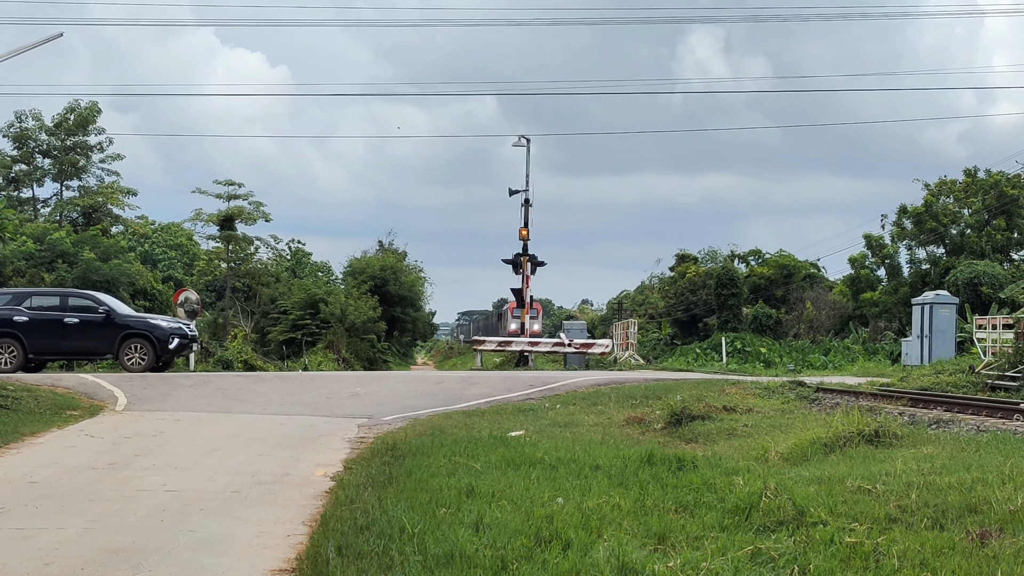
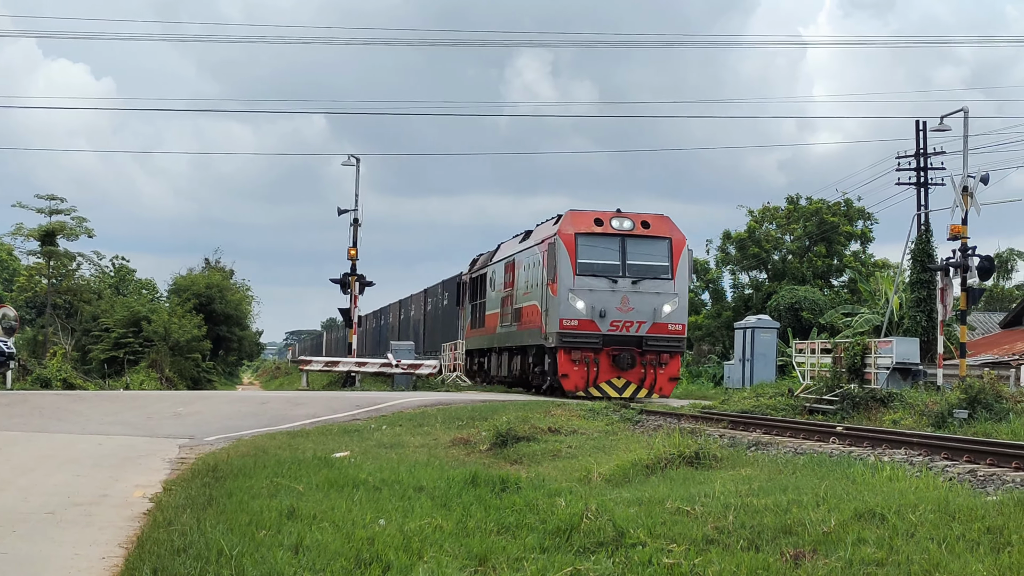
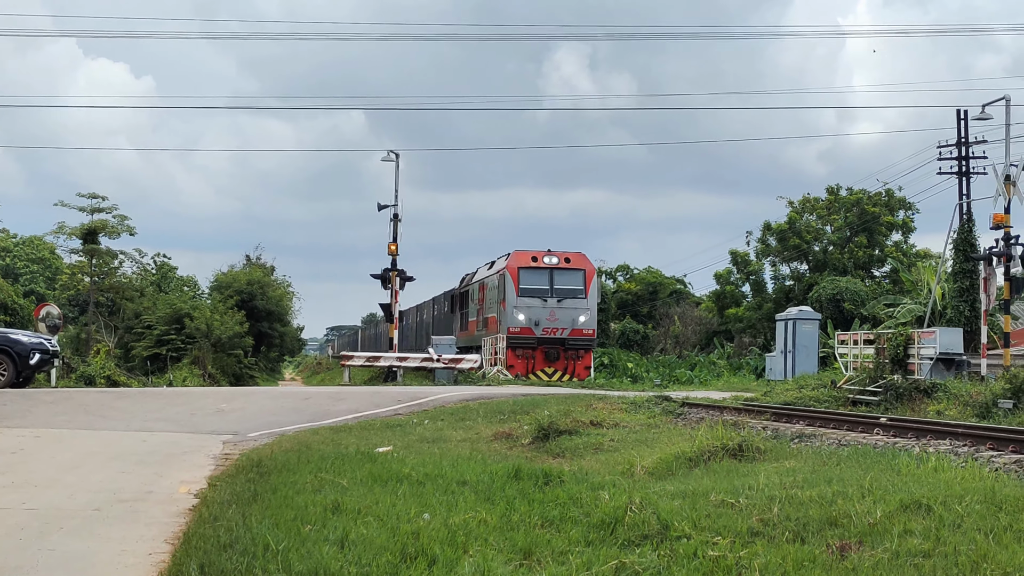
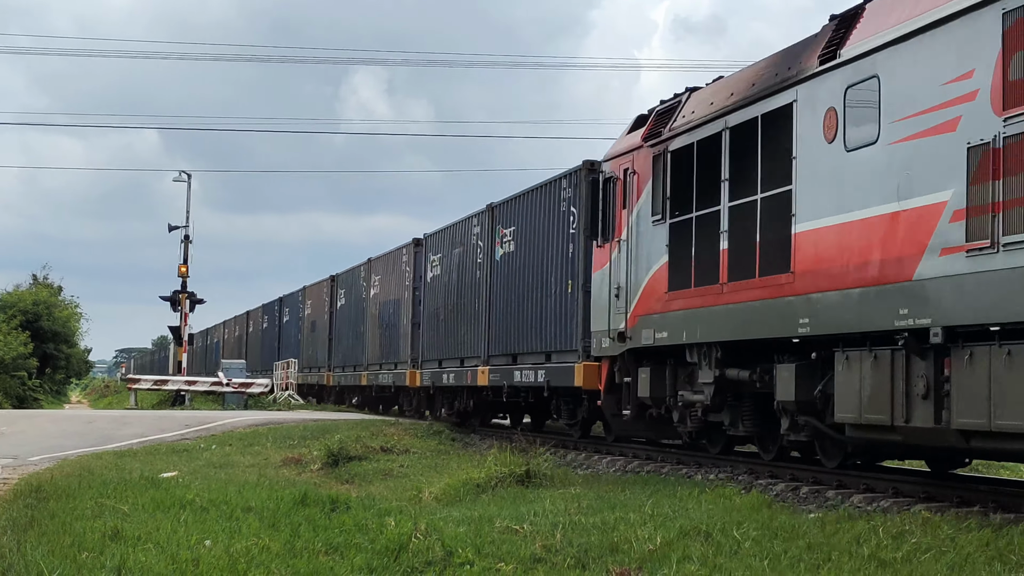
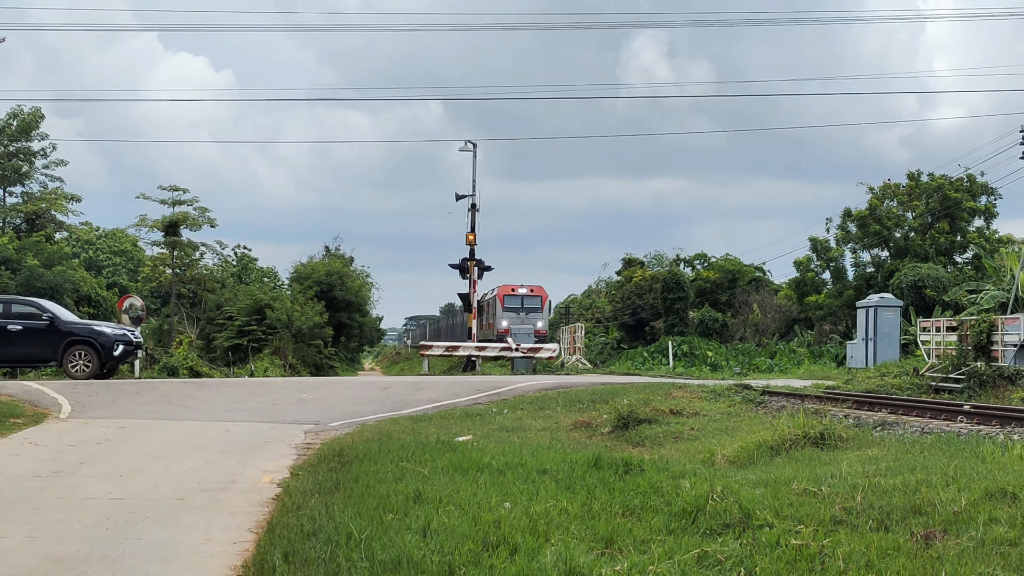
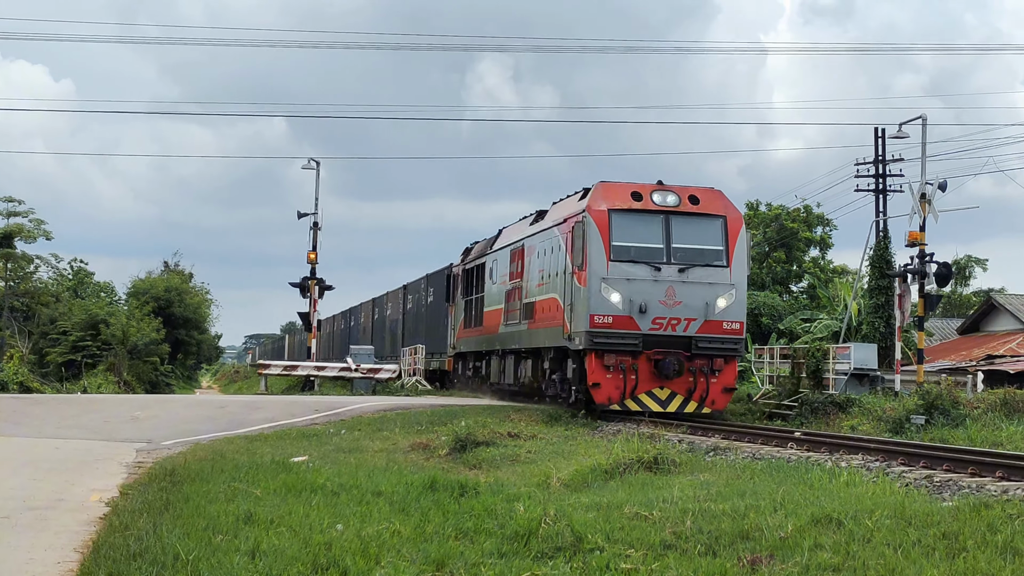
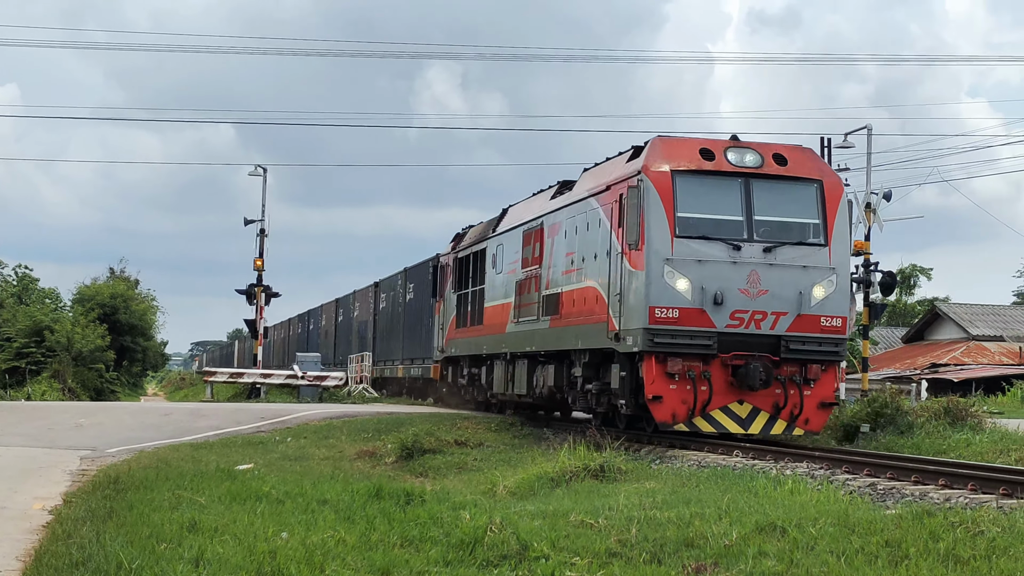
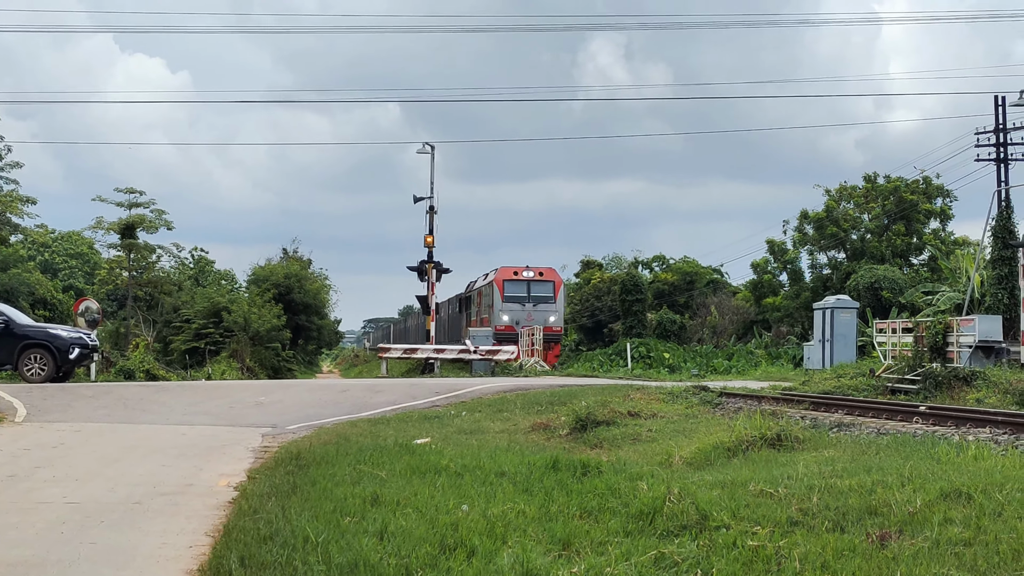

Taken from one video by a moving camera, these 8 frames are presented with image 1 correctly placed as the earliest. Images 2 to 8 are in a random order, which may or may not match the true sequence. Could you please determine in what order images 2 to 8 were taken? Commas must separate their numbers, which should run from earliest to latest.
5, 8, 3, 2, 6, 7, 4
